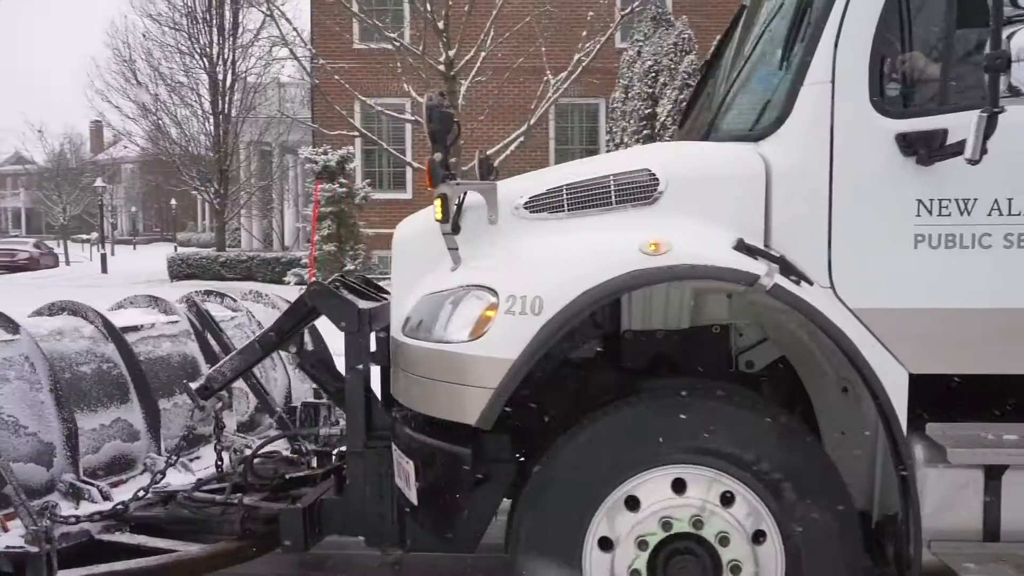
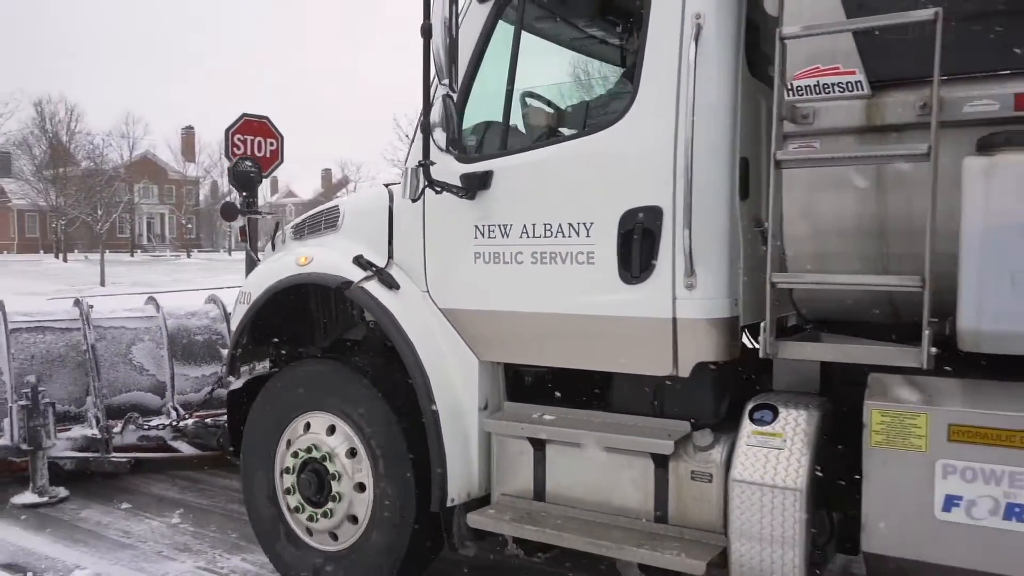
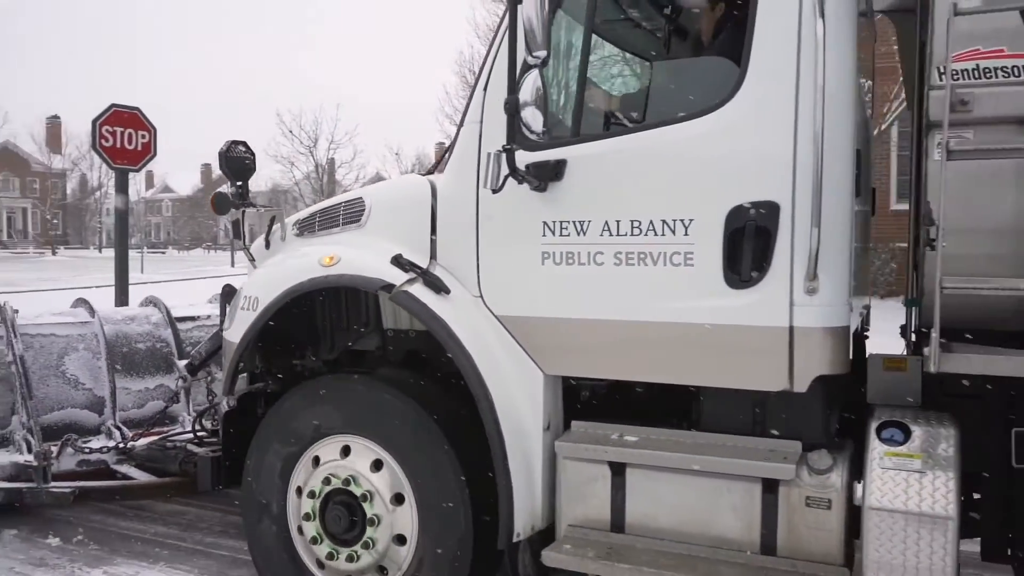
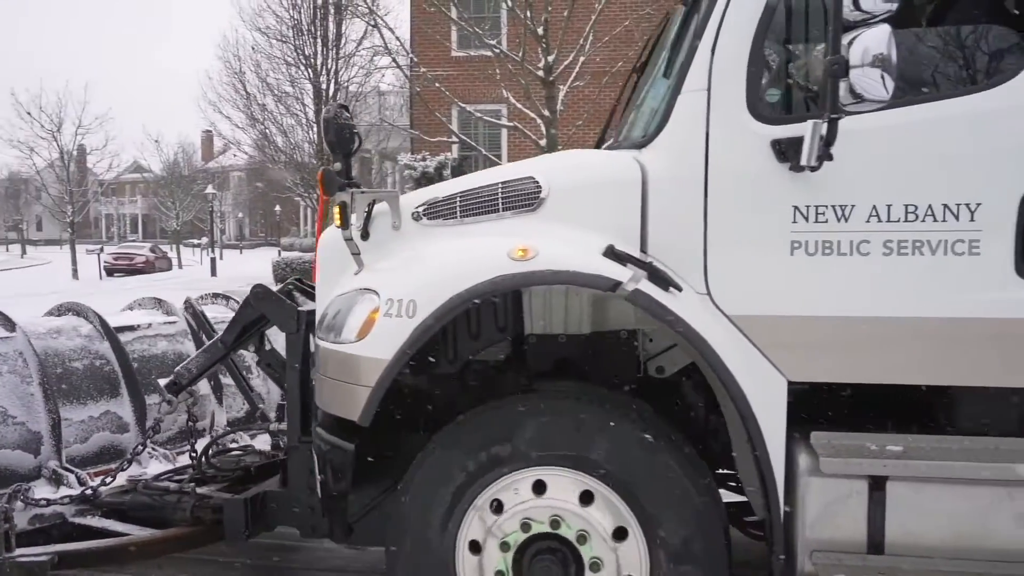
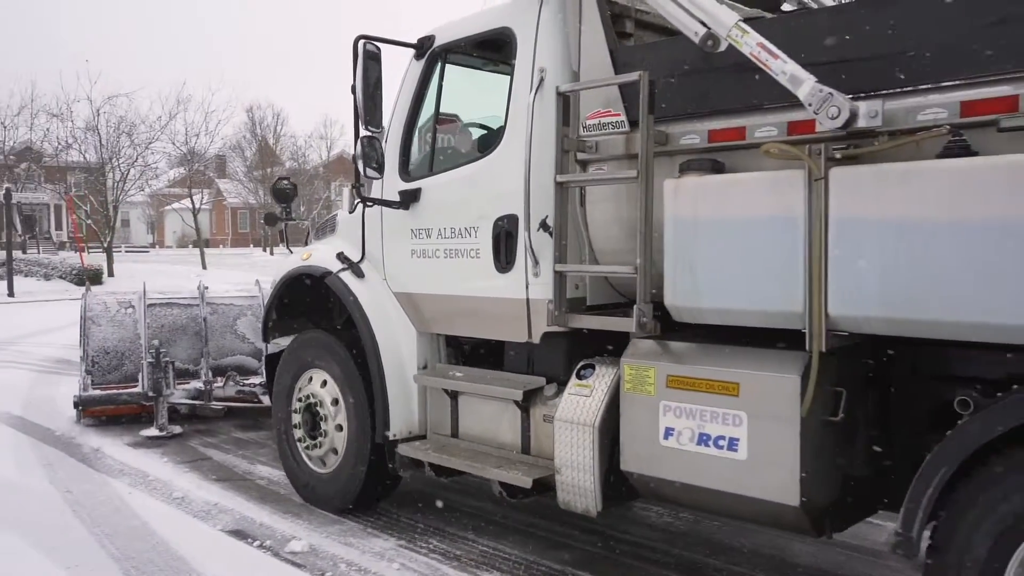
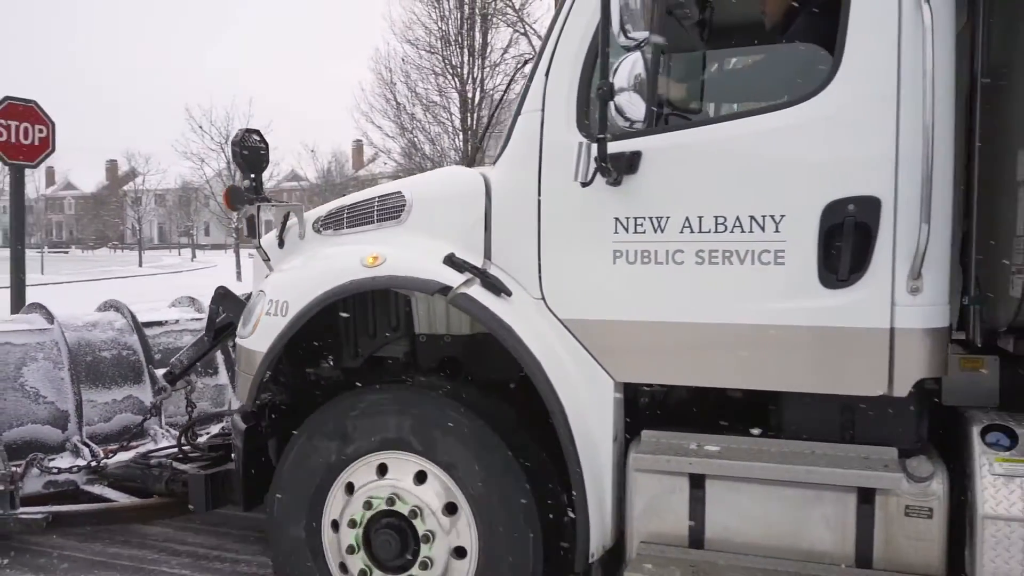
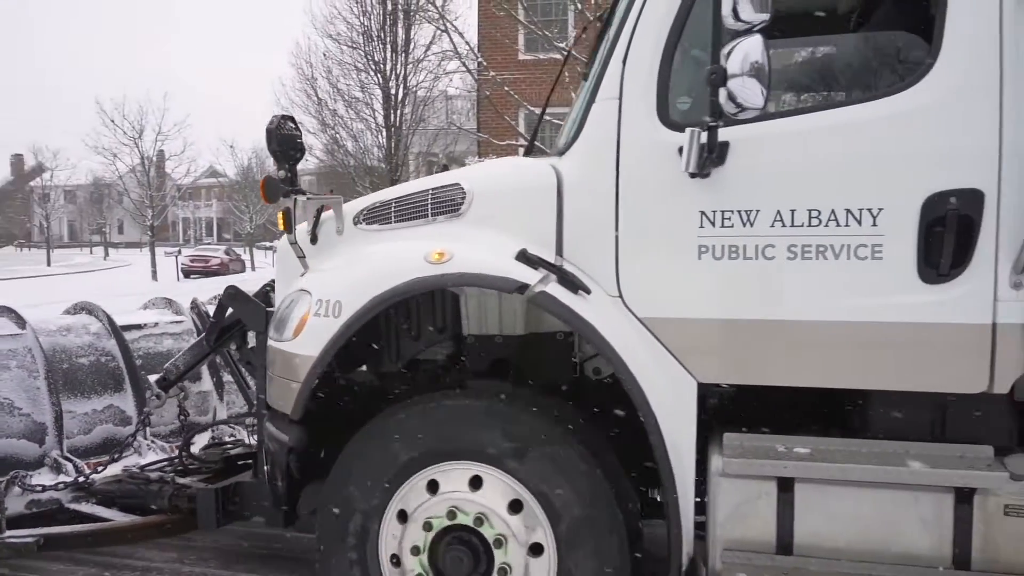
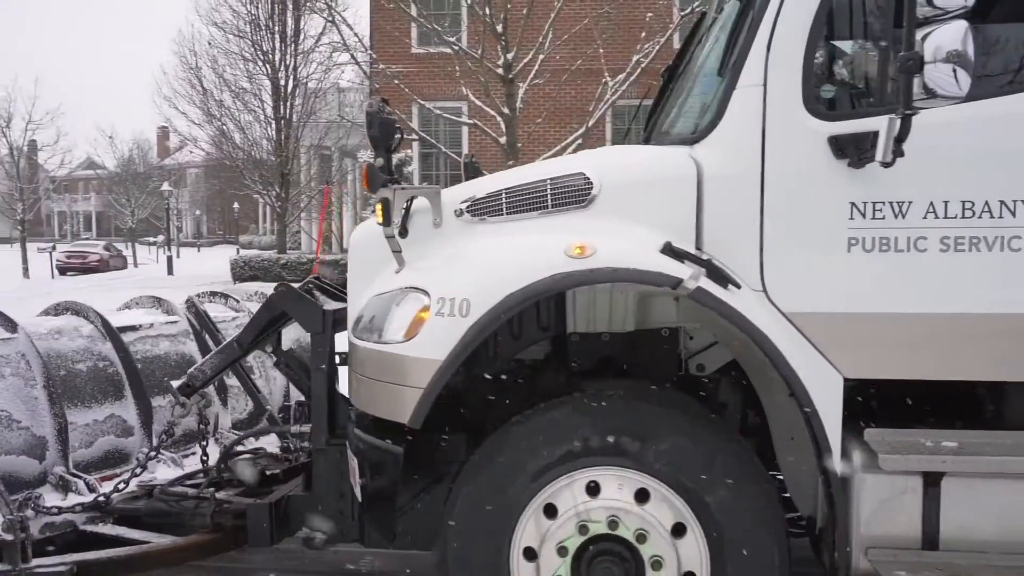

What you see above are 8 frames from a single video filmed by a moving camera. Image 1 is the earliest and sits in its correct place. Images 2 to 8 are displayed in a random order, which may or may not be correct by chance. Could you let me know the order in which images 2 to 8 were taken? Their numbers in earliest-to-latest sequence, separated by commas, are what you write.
8, 4, 7, 6, 3, 2, 5
